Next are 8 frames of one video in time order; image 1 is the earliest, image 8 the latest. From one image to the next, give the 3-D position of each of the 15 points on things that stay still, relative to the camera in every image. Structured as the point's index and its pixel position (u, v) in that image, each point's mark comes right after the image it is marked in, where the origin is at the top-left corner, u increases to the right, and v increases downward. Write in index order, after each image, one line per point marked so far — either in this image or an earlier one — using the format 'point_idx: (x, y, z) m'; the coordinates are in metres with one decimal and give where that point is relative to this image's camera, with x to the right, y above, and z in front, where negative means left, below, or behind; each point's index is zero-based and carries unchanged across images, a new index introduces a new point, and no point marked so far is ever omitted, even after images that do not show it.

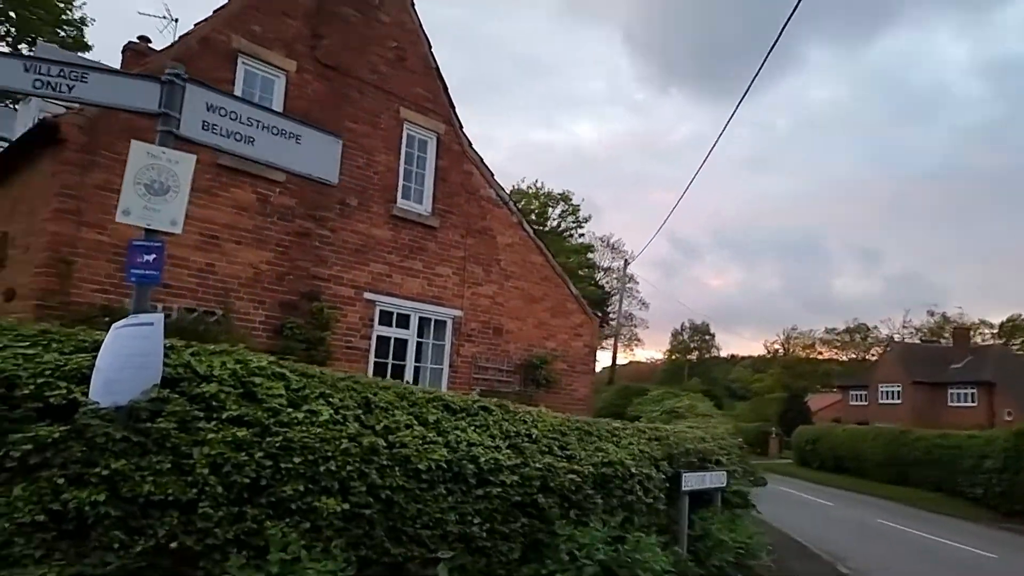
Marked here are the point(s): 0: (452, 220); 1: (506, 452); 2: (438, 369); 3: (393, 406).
0: (-1.3, +1.6, +15.8) m
1: (-0.1, -1.6, +6.9) m
2: (-1.6, -1.8, +15.2) m
3: (-1.1, -1.1, +6.5) m
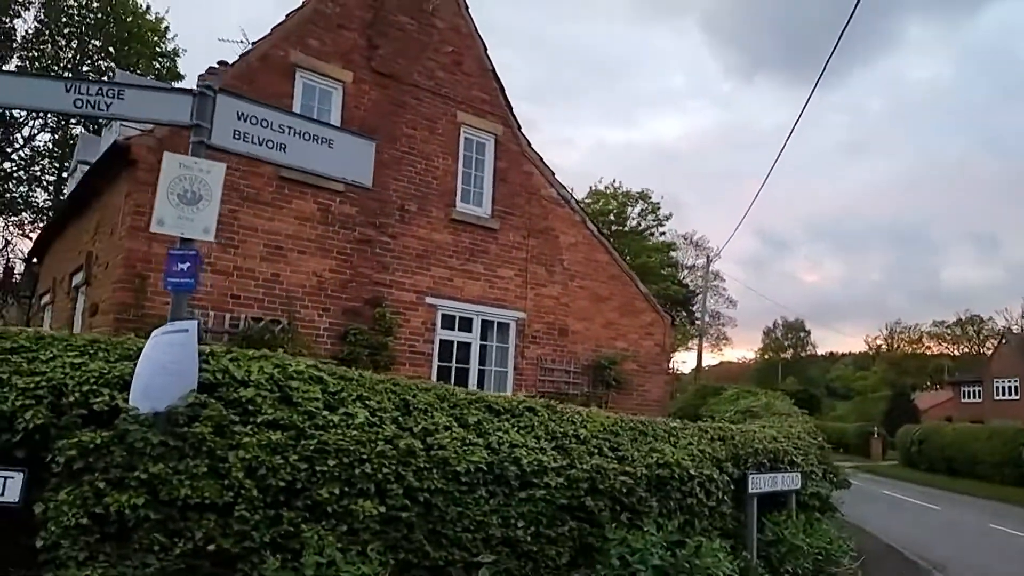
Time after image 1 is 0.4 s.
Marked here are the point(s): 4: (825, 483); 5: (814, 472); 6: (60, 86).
0: (0.0, +1.5, +15.7) m
1: (+0.4, -1.6, +6.7) m
2: (-0.2, -1.8, +15.2) m
3: (-0.7, -1.1, +6.4) m
4: (+4.8, -2.9, +10.6) m
5: (+4.6, -2.7, +10.4) m
6: (-3.6, +1.6, +5.5) m
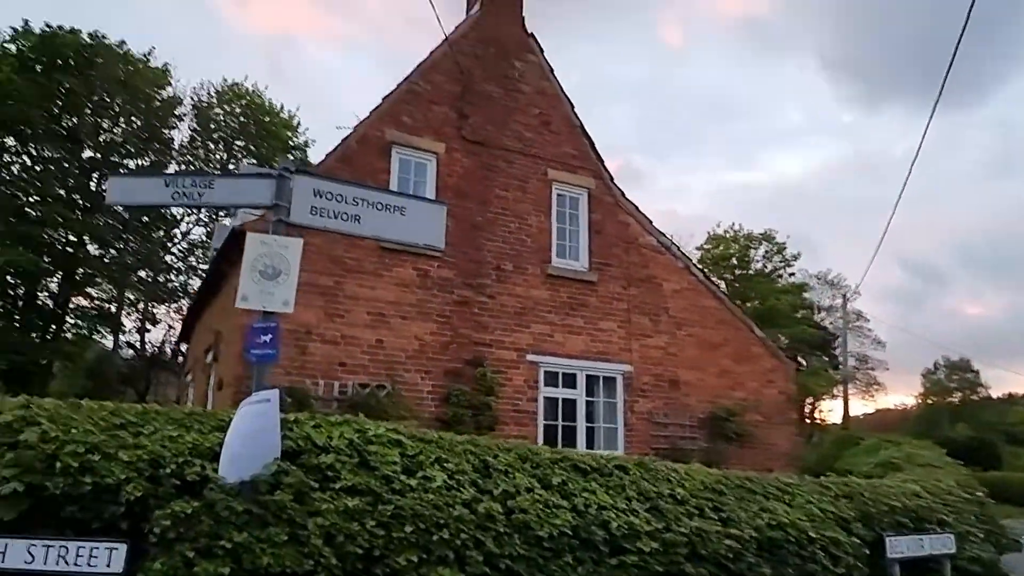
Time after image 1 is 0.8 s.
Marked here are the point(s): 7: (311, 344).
0: (+2.2, +0.4, +15.4) m
1: (+1.2, -2.1, +6.3) m
2: (+2.1, -3.0, +14.7) m
3: (0.0, -1.6, +6.2) m
4: (+6.2, -3.3, +9.2) m
5: (+6.0, -3.1, +9.2) m
6: (-3.1, +0.9, +6.1) m
7: (-3.5, -1.0, +12.0) m
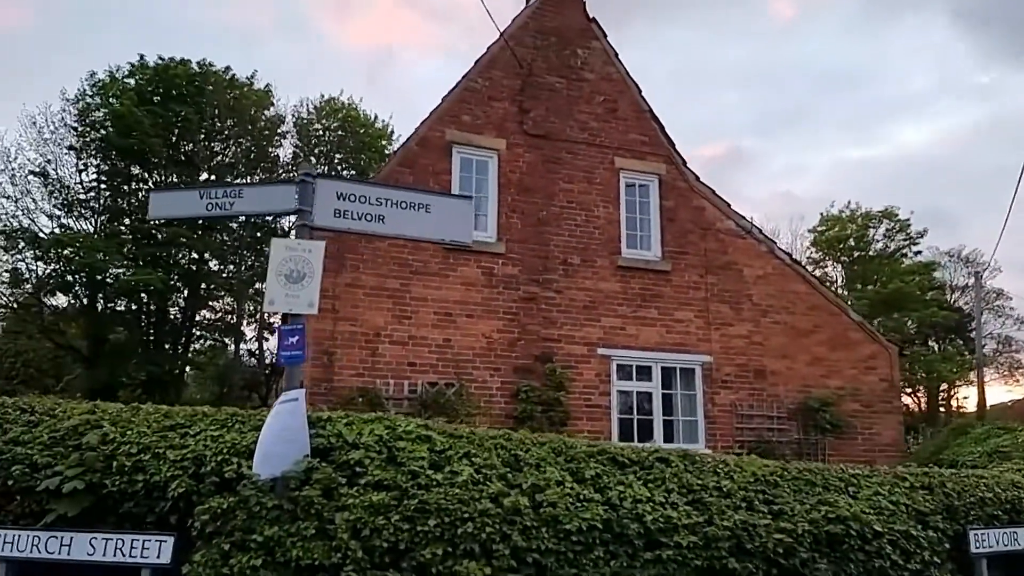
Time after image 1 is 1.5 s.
0: (+3.7, +0.6, +14.9) m
1: (+1.5, -1.9, +6.0) m
2: (+3.7, -2.7, +14.2) m
3: (+0.3, -1.5, +6.1) m
4: (+7.0, -2.9, +8.2) m
5: (+6.7, -2.7, +8.1) m
6: (-2.9, +0.9, +6.4) m
7: (-2.3, -1.0, +12.3) m
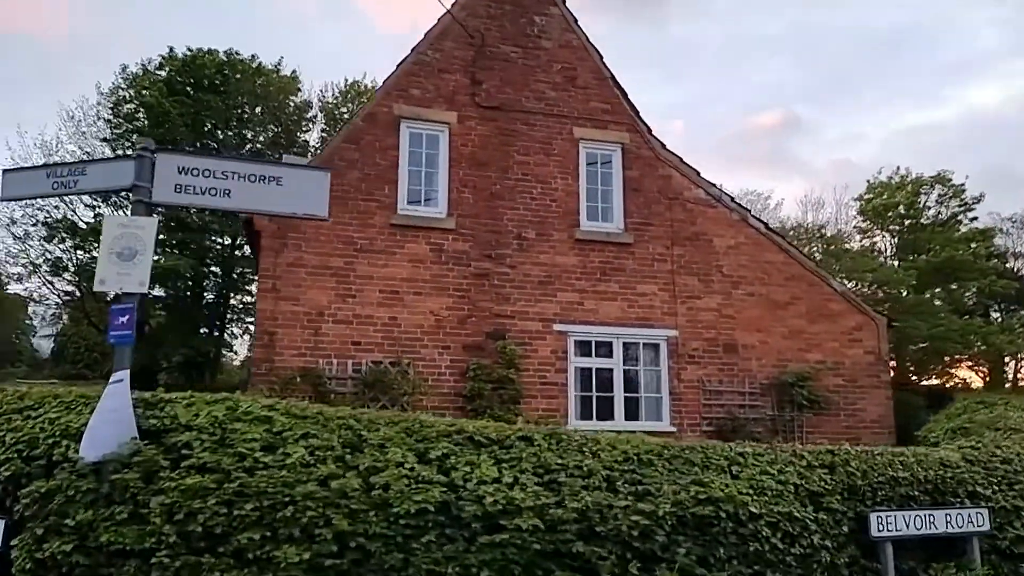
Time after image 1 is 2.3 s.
0: (+2.9, +1.2, +14.3) m
1: (+0.2, -1.7, +5.7) m
2: (+2.9, -2.2, +13.7) m
3: (-1.0, -1.3, +5.9) m
4: (+5.8, -2.5, +7.5) m
5: (+5.6, -2.3, +7.5) m
6: (-4.3, +1.0, +6.3) m
7: (-3.3, -0.7, +12.2) m
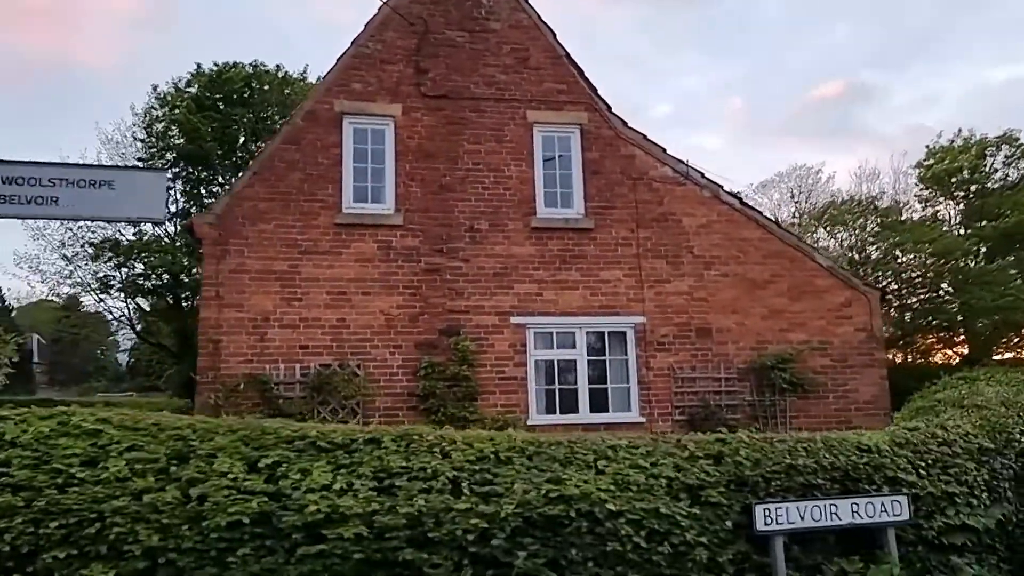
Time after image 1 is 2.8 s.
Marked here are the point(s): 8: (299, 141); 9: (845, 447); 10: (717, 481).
0: (+2.0, +1.5, +13.7) m
1: (-1.1, -1.6, +5.3) m
2: (+2.1, -1.9, +13.1) m
3: (-2.3, -1.3, +5.6) m
4: (+4.7, -2.1, +6.8) m
5: (+4.4, -1.9, +6.8) m
6: (-5.7, +0.8, +6.2) m
7: (-4.2, -0.7, +12.0) m
8: (-3.9, +2.7, +12.8) m
9: (+3.2, -1.5, +6.6) m
10: (+1.7, -1.7, +6.0) m
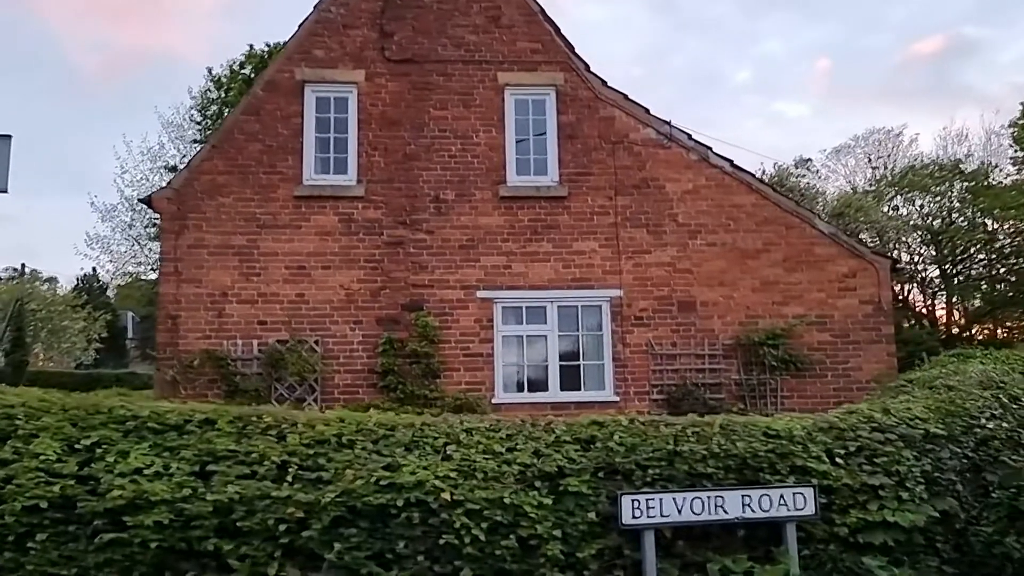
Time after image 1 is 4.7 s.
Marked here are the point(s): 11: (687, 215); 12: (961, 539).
0: (+1.5, +2.0, +12.9) m
1: (-2.4, -1.4, +4.9) m
2: (+1.6, -1.4, +12.4) m
3: (-3.6, -1.1, +5.3) m
4: (+3.5, -1.8, +5.9) m
5: (+3.3, -1.6, +5.9) m
6: (-6.8, +1.1, +6.1) m
7: (-4.8, -0.3, +11.8) m
8: (-4.5, +3.1, +12.5) m
9: (+2.1, -1.2, +5.8) m
10: (+0.5, -1.4, +5.3) m
11: (+3.3, +1.4, +13.0) m
12: (+4.0, -2.2, +6.1) m
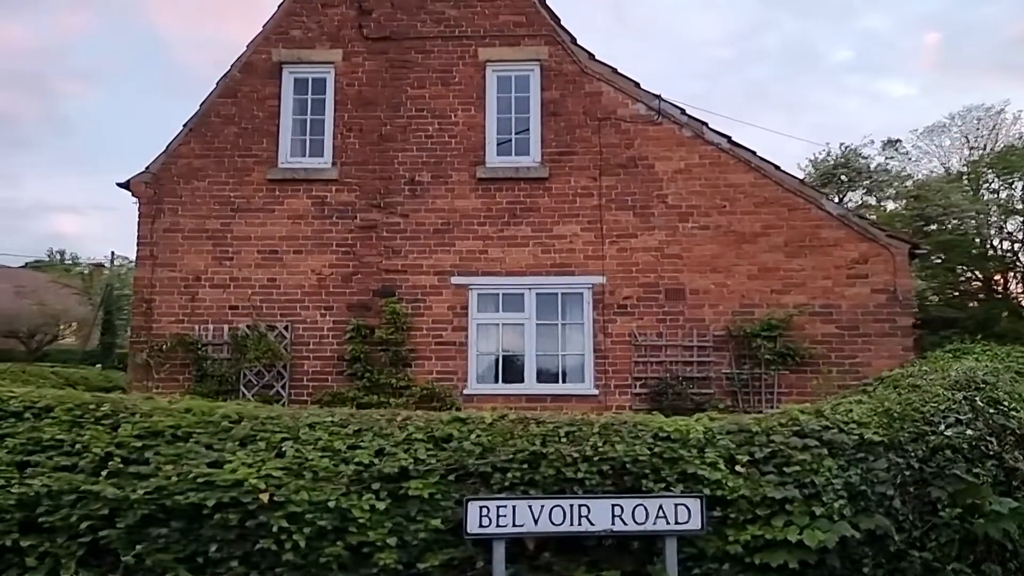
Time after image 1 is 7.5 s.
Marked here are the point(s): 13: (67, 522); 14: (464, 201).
0: (+1.1, +2.2, +12.2) m
1: (-3.5, -1.3, +4.7) m
2: (+1.2, -1.2, +11.8) m
3: (-4.6, -1.0, +5.1) m
4: (+2.4, -1.7, +5.1) m
5: (+2.2, -1.5, +5.1) m
6: (-7.8, +1.2, +6.3) m
7: (-5.3, 0.0, +11.8) m
8: (-4.9, +3.4, +12.3) m
9: (+1.0, -1.1, +5.2) m
10: (-0.6, -1.3, +4.8) m
11: (+2.9, +1.6, +12.1) m
12: (+2.9, -2.1, +5.3) m
13: (-2.8, -1.5, +4.5) m
14: (-0.8, +1.5, +12.0) m
